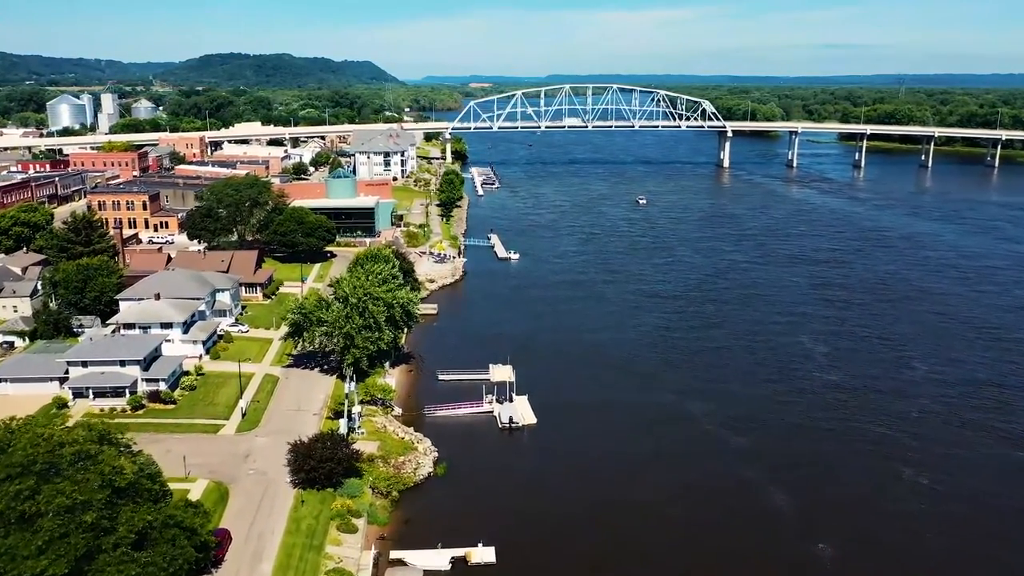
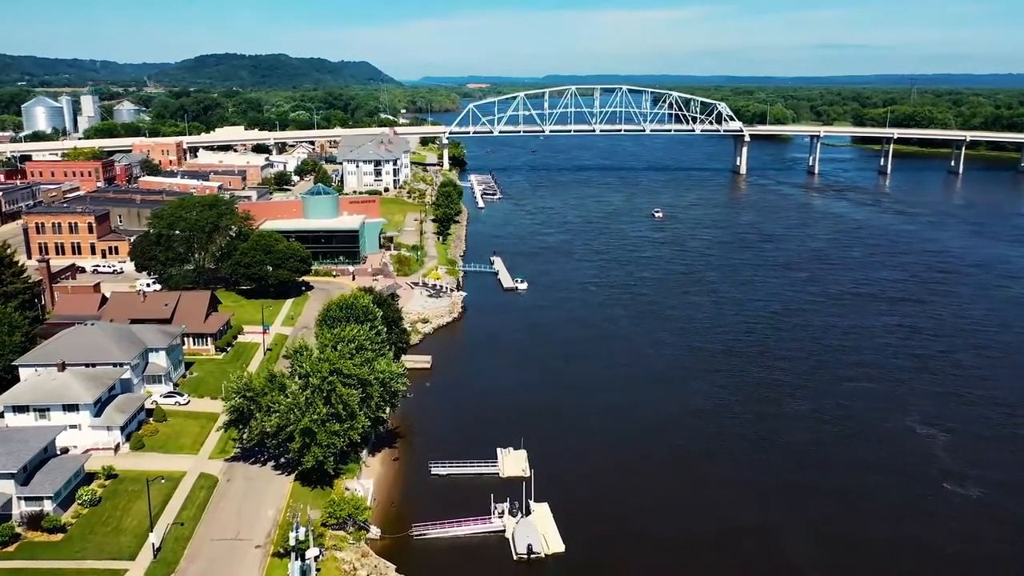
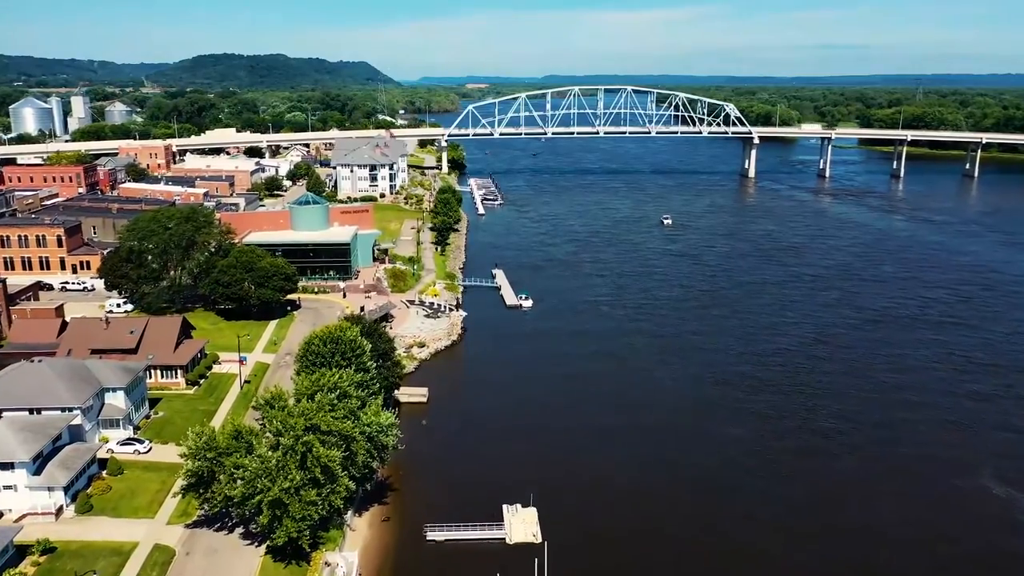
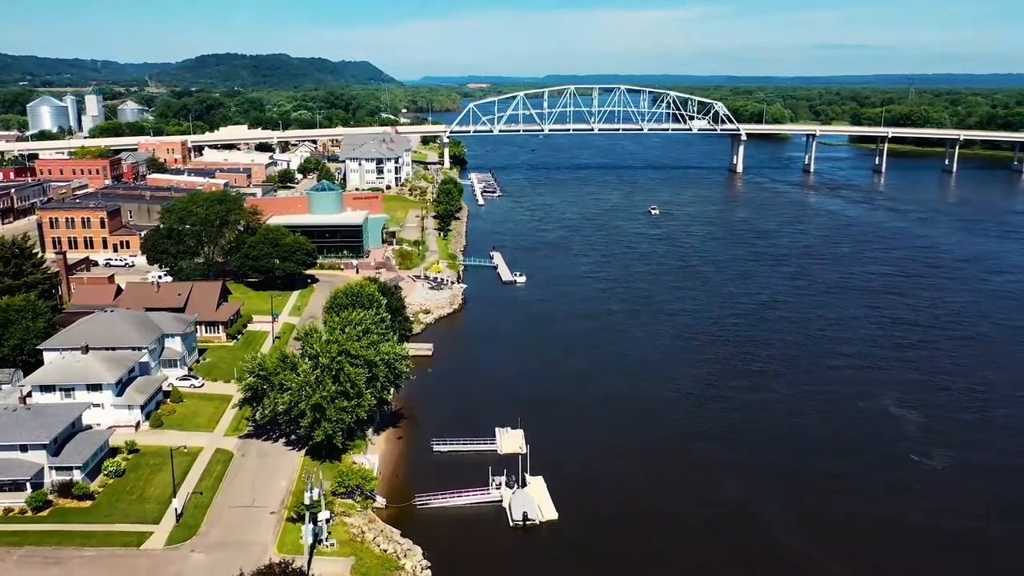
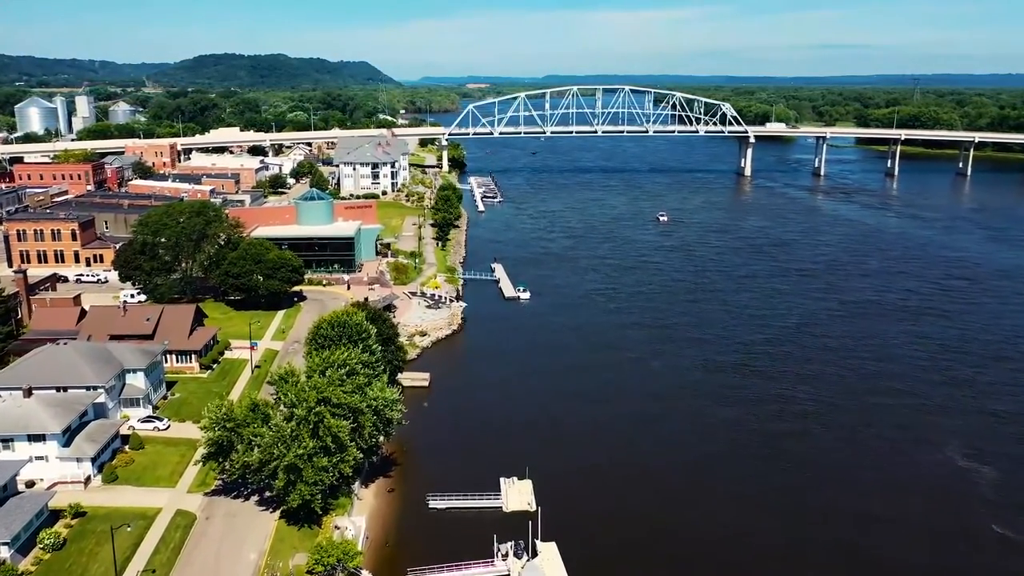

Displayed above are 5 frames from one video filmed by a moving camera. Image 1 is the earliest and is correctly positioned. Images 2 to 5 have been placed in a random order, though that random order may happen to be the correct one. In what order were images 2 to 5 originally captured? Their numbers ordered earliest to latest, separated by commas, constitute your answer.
4, 2, 5, 3
